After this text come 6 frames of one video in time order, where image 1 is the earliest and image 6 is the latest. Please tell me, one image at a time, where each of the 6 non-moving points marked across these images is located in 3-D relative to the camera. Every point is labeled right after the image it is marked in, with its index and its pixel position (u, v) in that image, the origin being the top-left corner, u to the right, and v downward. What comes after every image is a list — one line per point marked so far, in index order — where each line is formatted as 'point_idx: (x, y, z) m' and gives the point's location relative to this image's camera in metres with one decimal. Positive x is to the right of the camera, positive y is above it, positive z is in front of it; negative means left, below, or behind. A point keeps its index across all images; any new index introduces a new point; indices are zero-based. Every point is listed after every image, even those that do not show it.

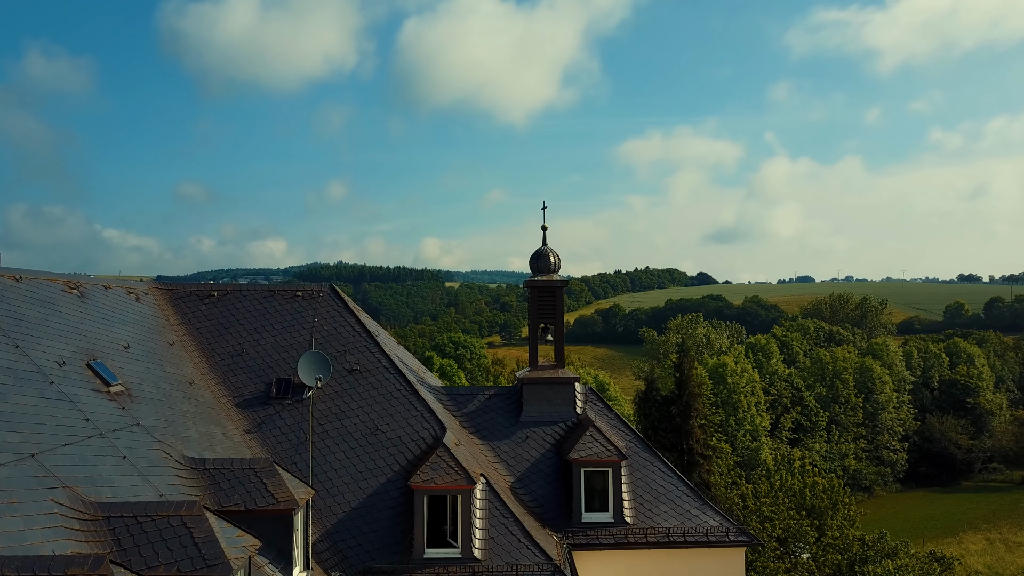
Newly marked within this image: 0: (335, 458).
0: (-4.0, -3.8, +14.9) m
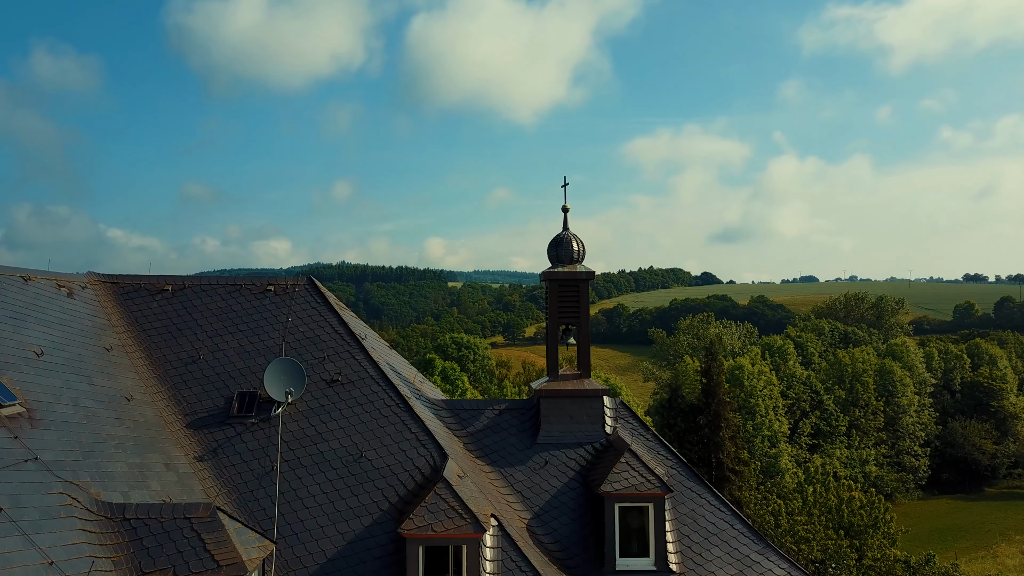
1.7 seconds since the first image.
0: (-3.7, -3.7, +11.8) m
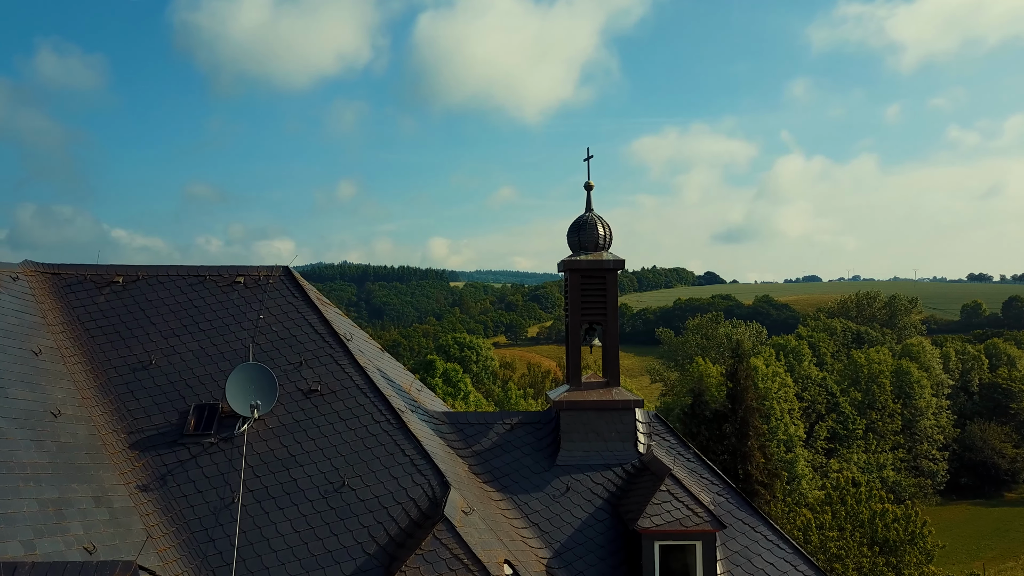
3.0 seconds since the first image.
0: (-3.4, -3.5, +9.5) m
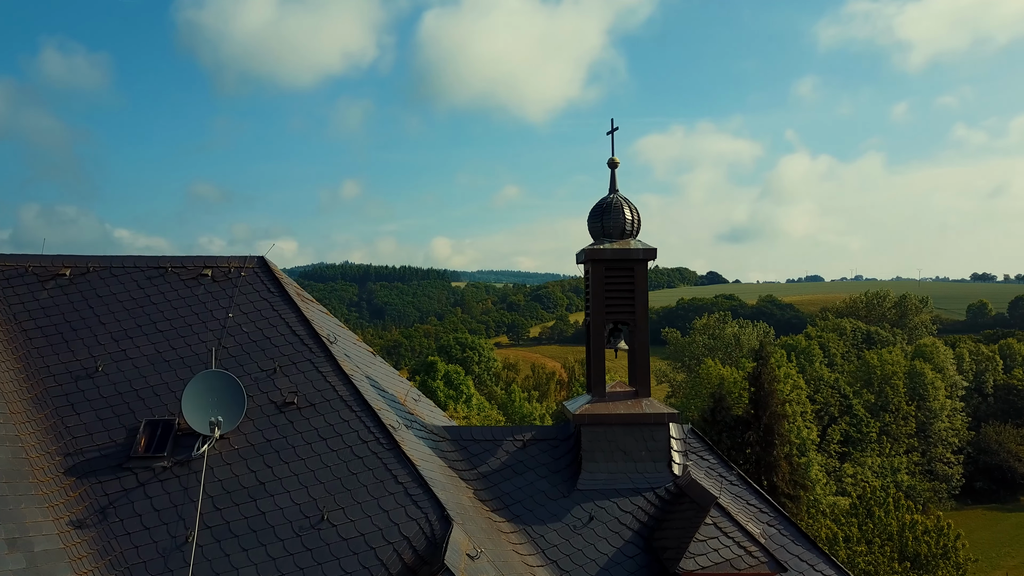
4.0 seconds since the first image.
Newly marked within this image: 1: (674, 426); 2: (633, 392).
0: (-3.2, -3.4, +7.7) m
1: (+2.7, -2.3, +10.8) m
2: (+2.0, -1.8, +10.9) m
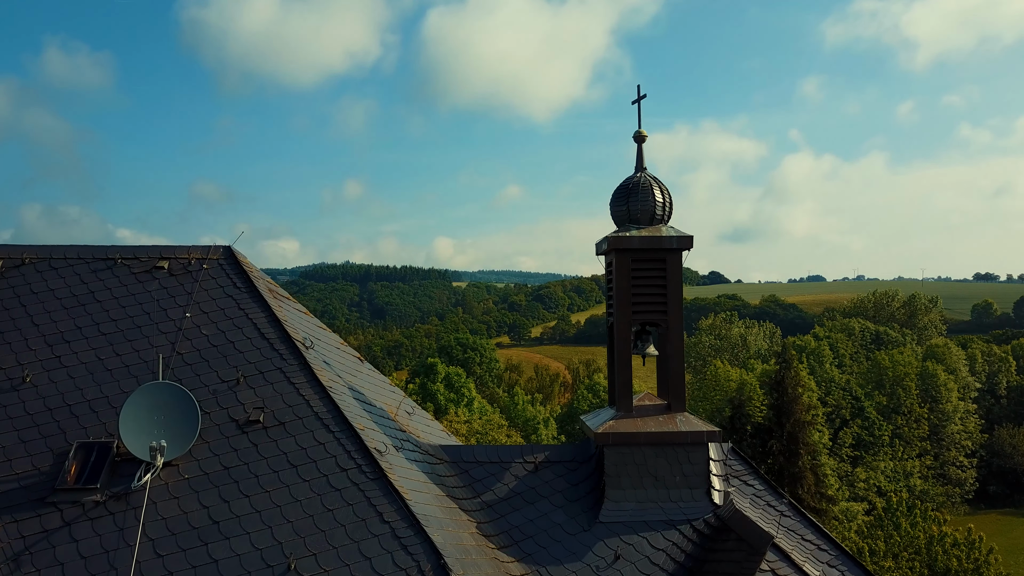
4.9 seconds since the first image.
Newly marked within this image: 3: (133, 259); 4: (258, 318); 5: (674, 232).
0: (-3.1, -3.3, +6.1) m
1: (+2.8, -2.2, +9.1) m
2: (+2.2, -1.7, +9.3) m
3: (-5.4, +0.4, +9.3) m
4: (-3.4, -0.4, +8.7) m
5: (+2.3, +0.8, +9.3) m
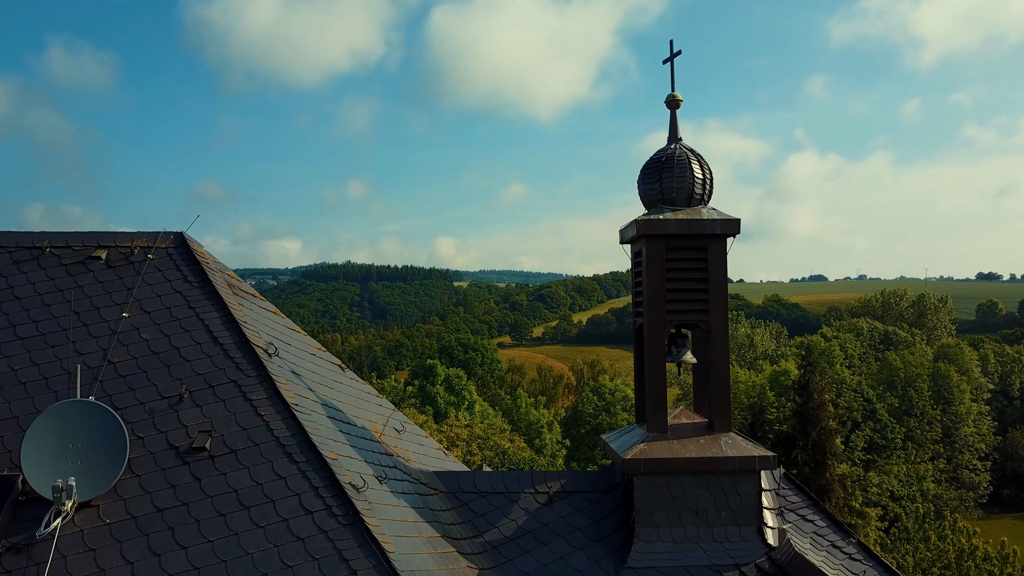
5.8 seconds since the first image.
0: (-3.0, -3.3, +4.5) m
1: (+2.9, -2.1, +7.6) m
2: (+2.3, -1.6, +7.7) m
3: (-5.3, +0.5, +7.8) m
4: (-3.3, -0.3, +7.2) m
5: (+2.4, +0.9, +7.7) m
